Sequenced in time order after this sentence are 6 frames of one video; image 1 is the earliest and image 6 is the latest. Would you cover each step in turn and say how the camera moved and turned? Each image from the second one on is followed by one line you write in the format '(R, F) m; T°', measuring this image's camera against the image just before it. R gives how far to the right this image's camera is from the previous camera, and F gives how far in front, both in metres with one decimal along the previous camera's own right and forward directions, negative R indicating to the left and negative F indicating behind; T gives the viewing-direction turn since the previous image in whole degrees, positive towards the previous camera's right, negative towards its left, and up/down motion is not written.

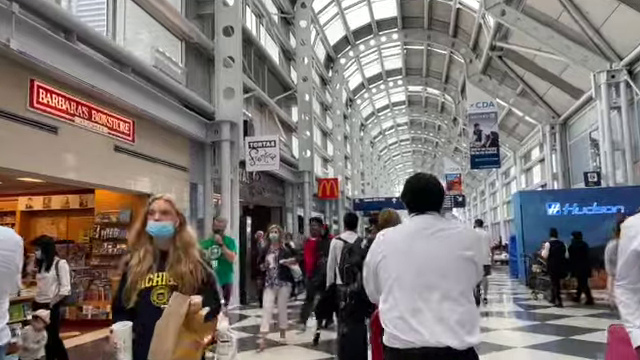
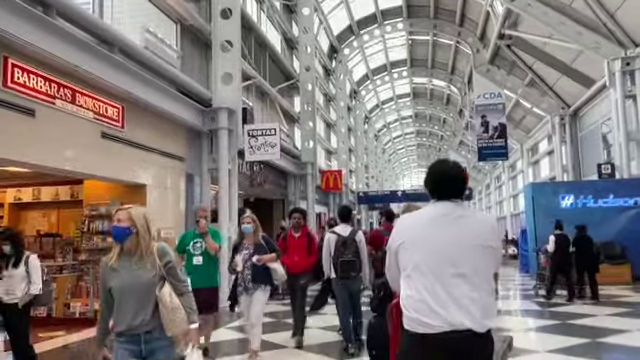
(0.0, +0.5) m; 0°
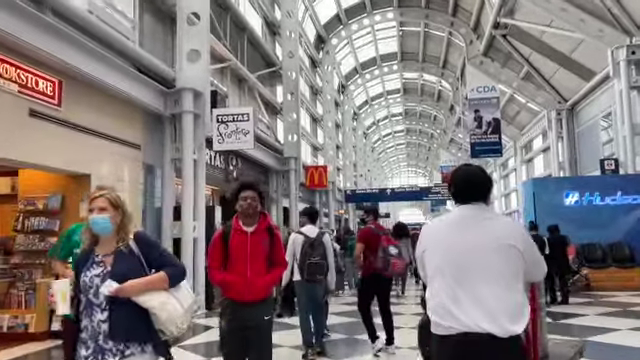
(+0.2, +1.1) m; +1°
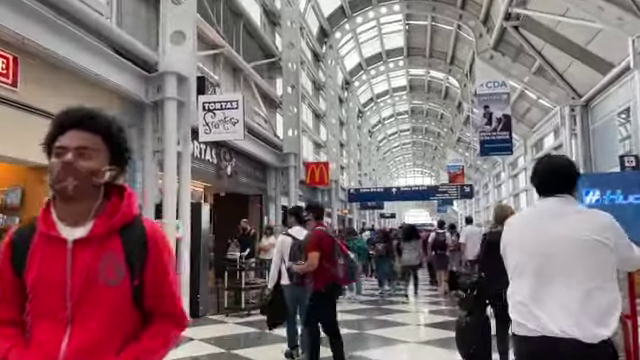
(+0.1, +0.8) m; -1°
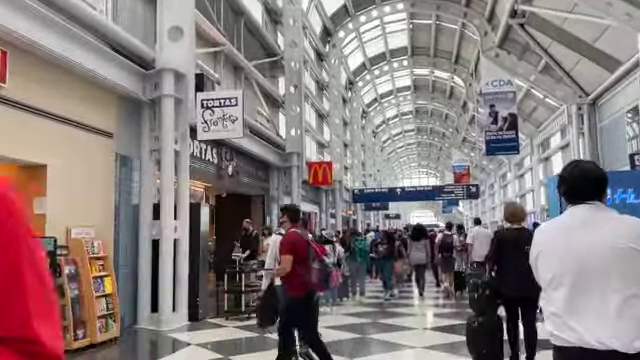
(0.0, +0.2) m; -1°
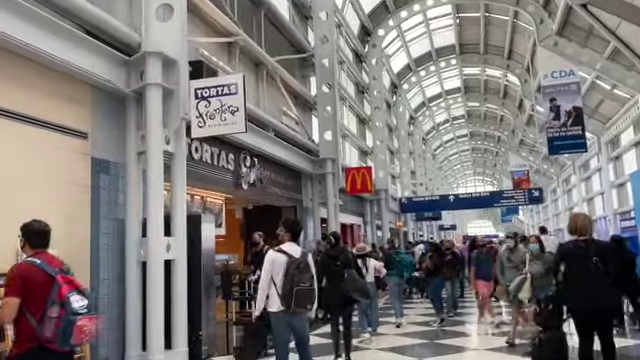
(+0.3, +1.4) m; -6°
